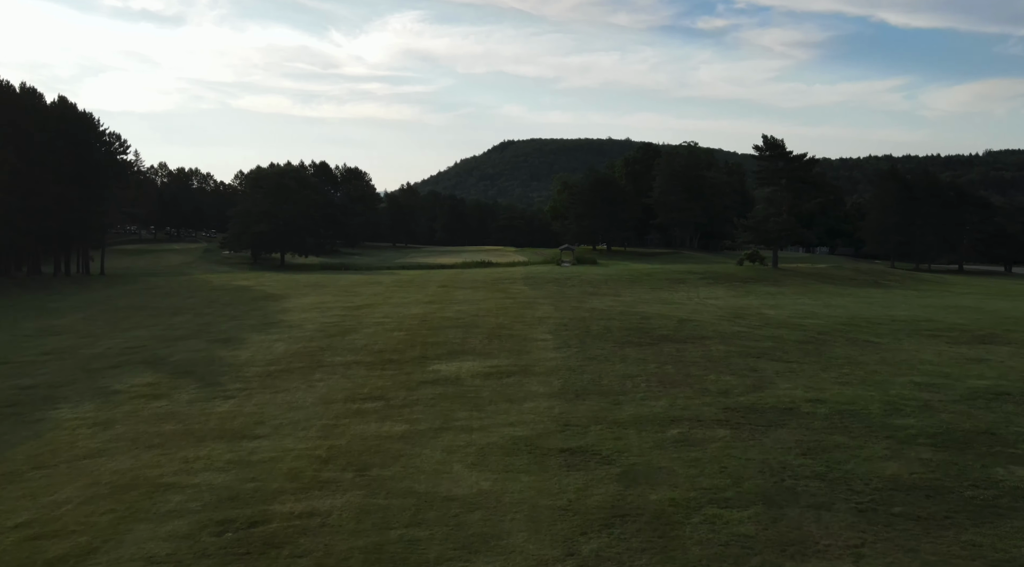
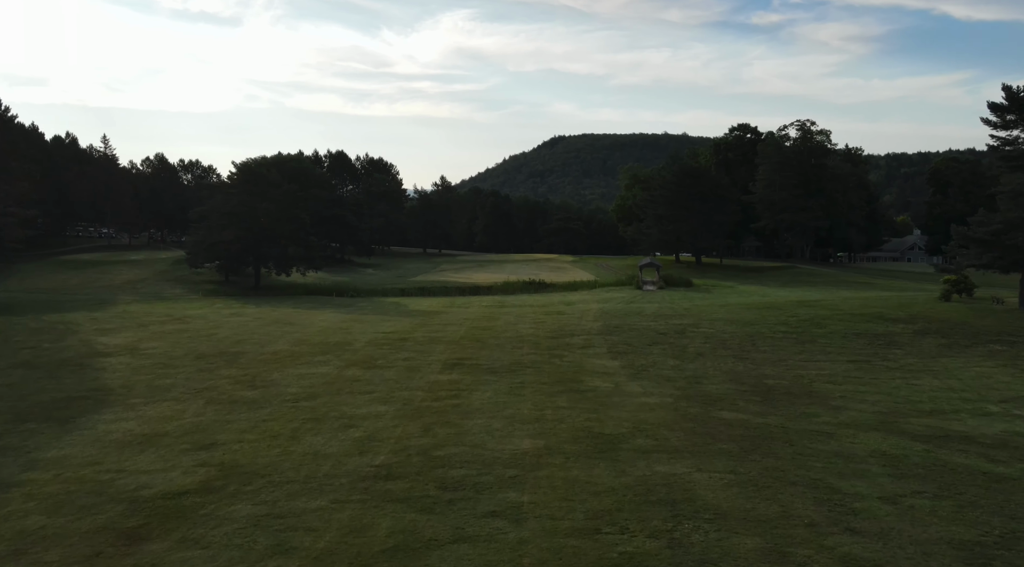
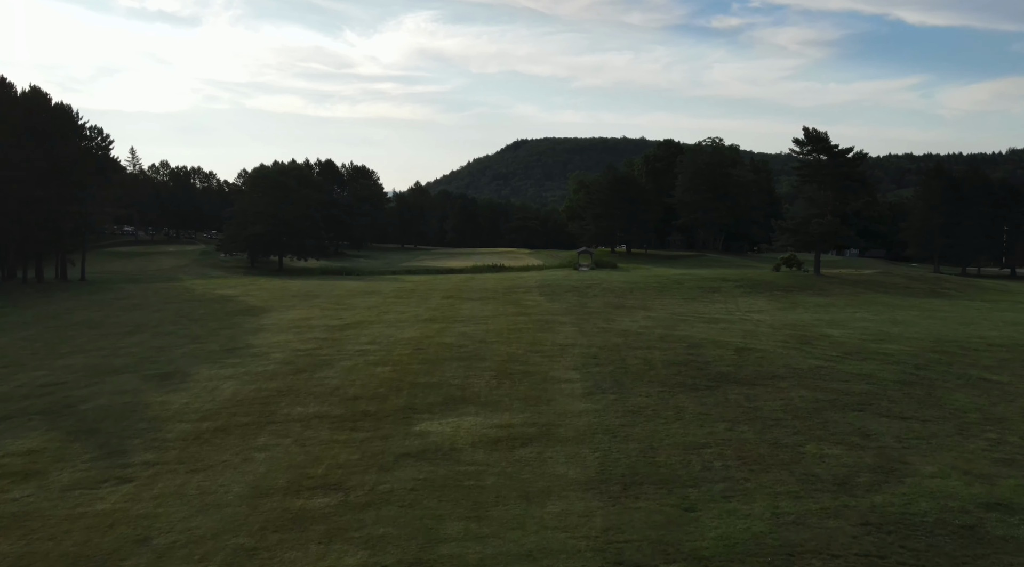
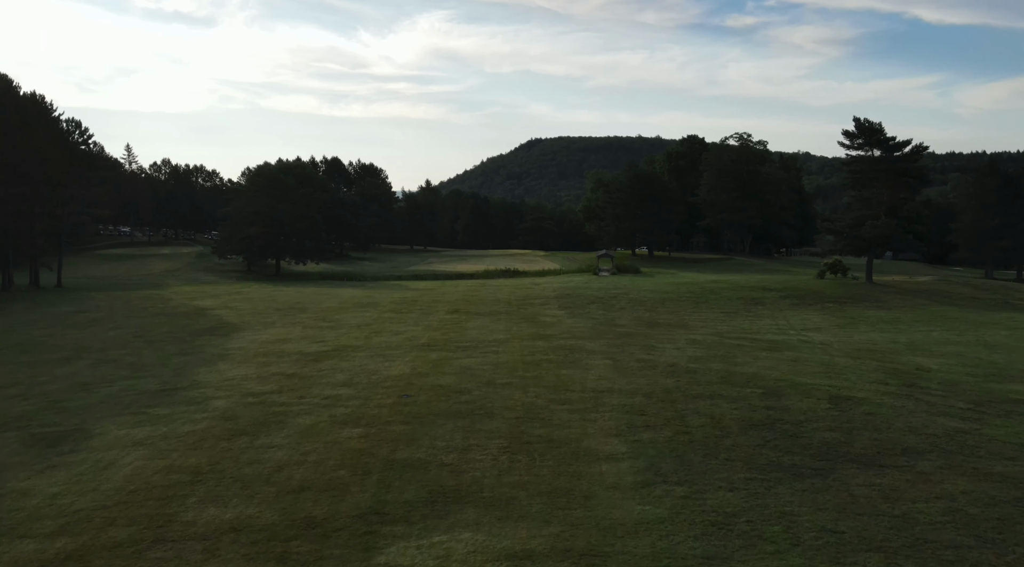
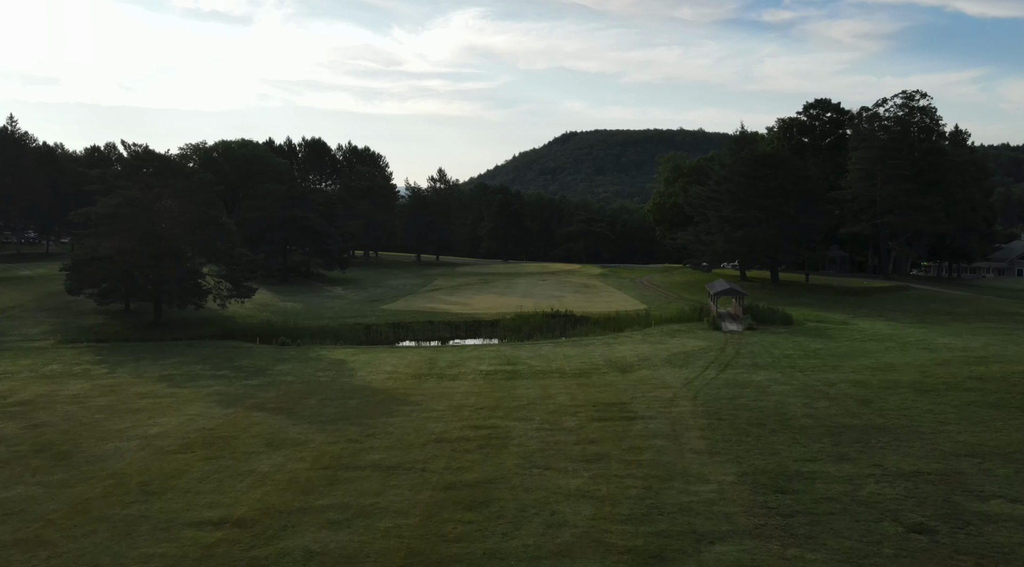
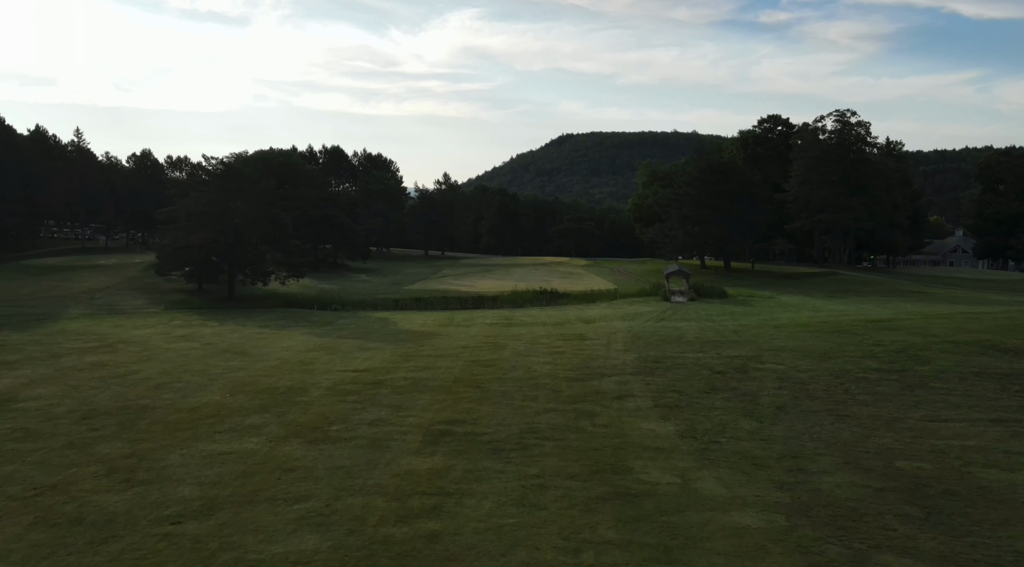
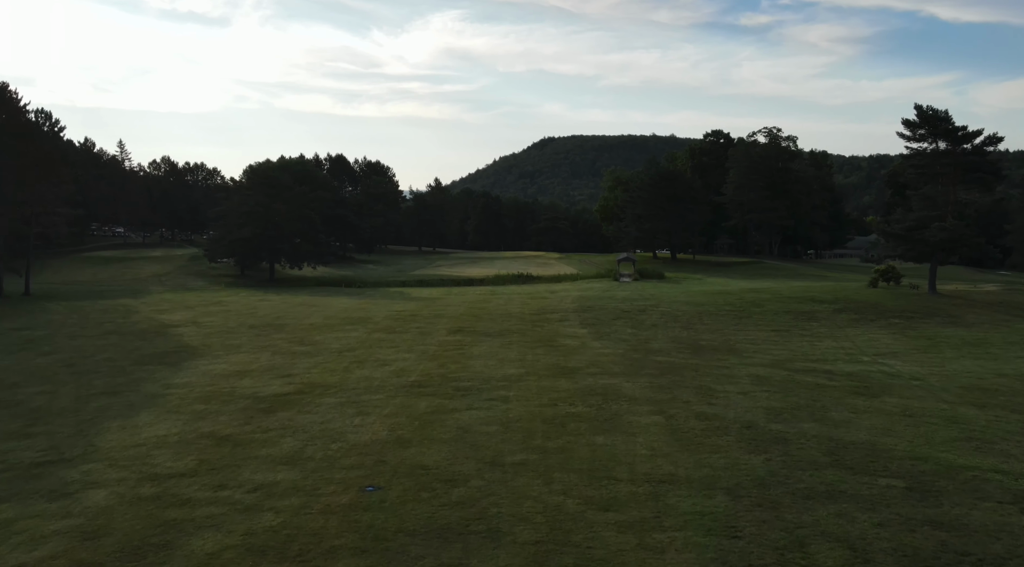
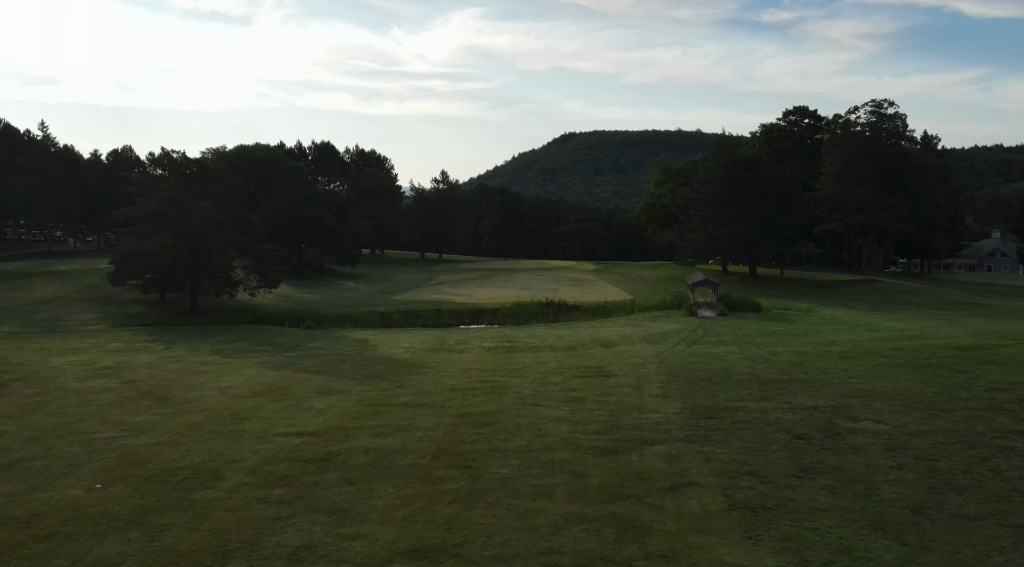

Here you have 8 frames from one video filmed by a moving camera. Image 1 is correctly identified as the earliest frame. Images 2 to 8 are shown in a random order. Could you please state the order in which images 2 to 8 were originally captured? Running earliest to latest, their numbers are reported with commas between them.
3, 4, 7, 2, 6, 8, 5
